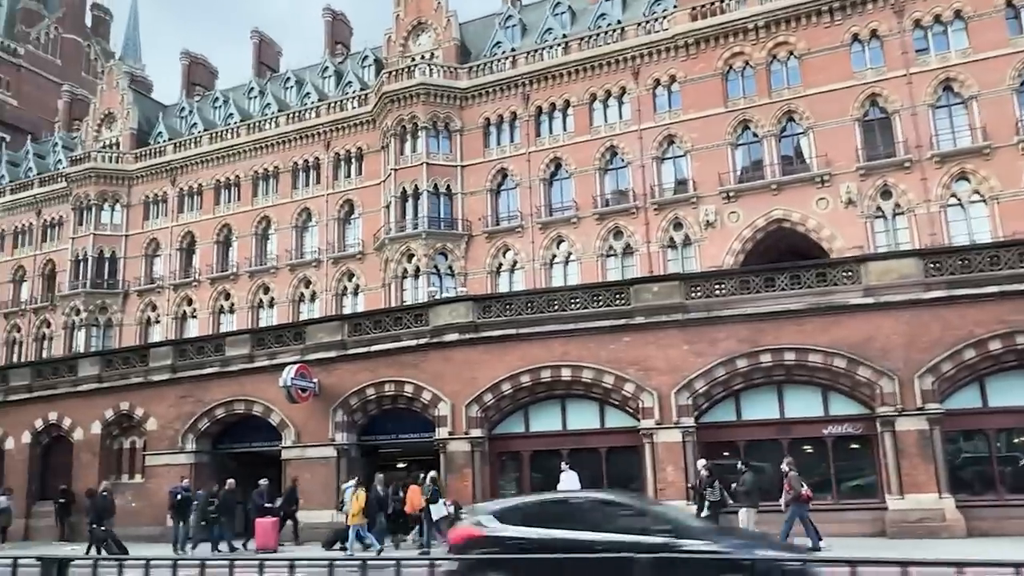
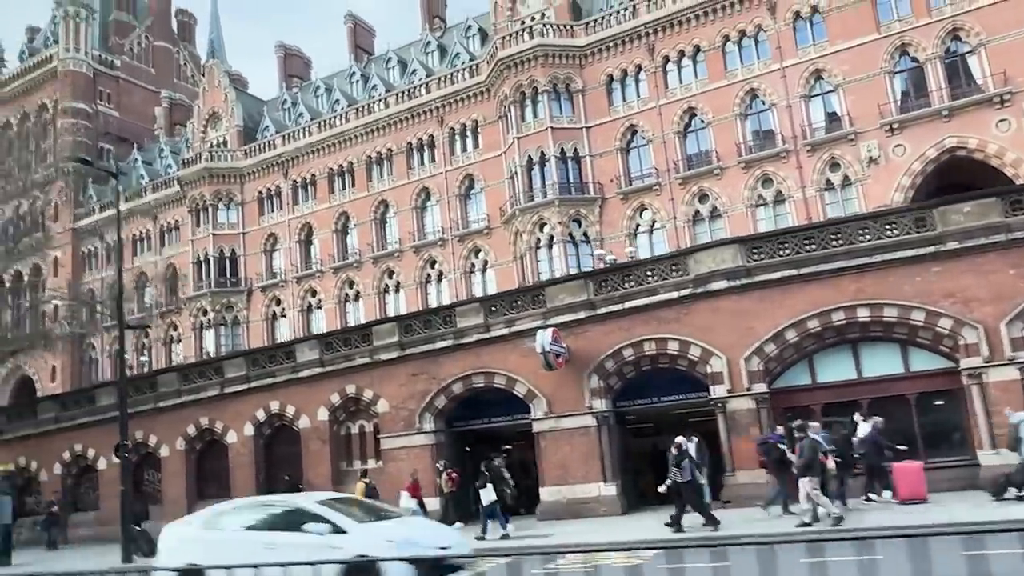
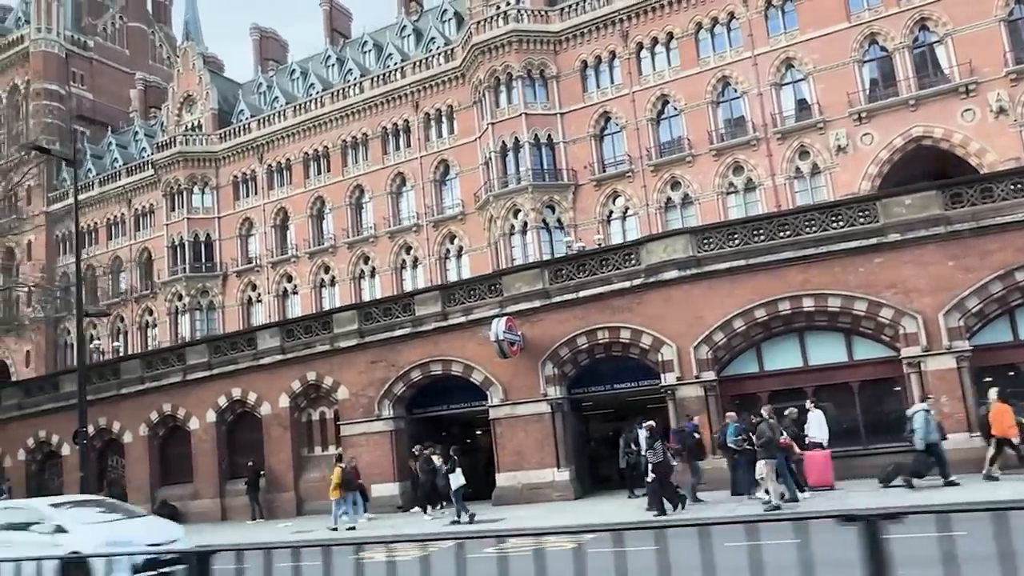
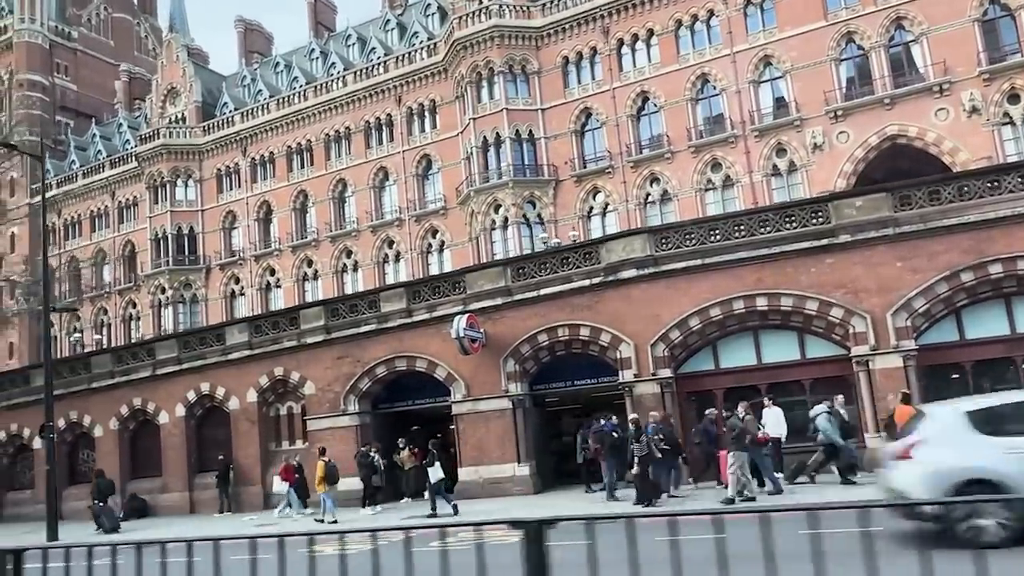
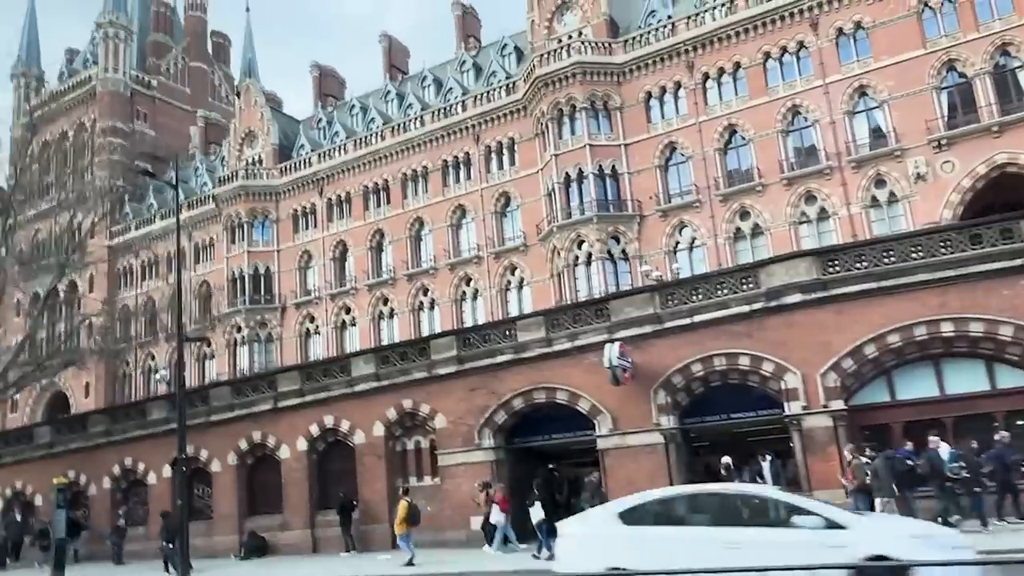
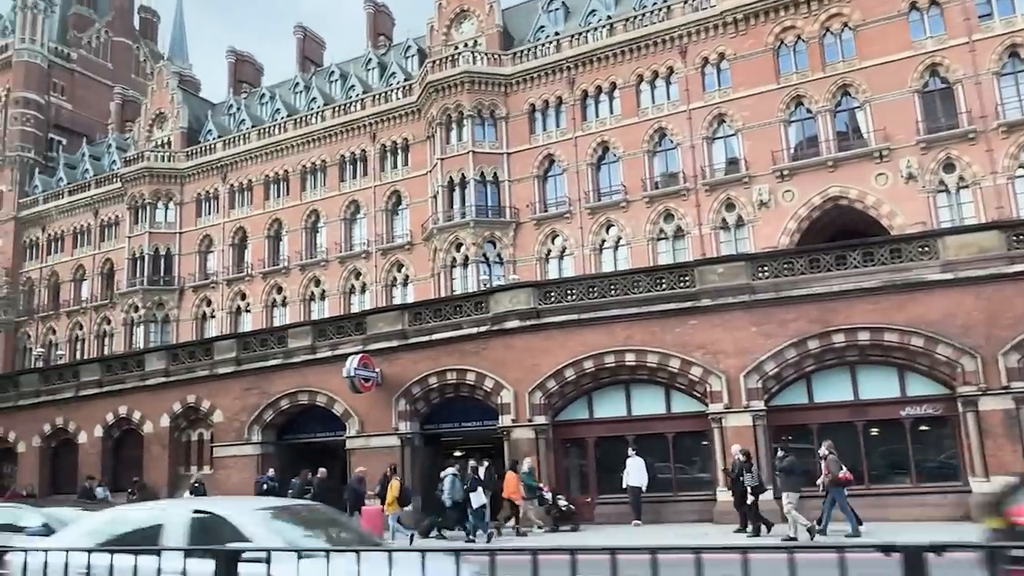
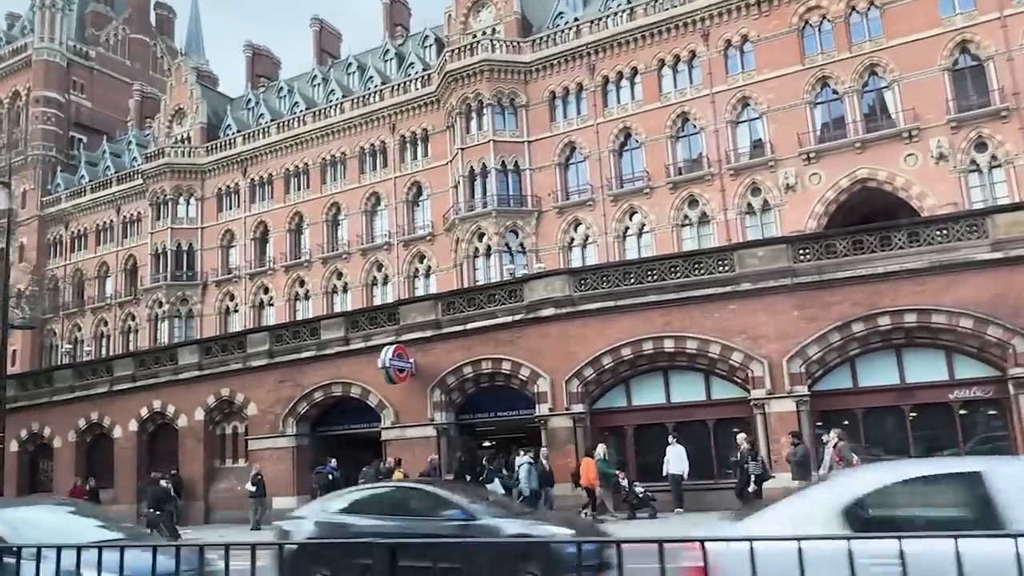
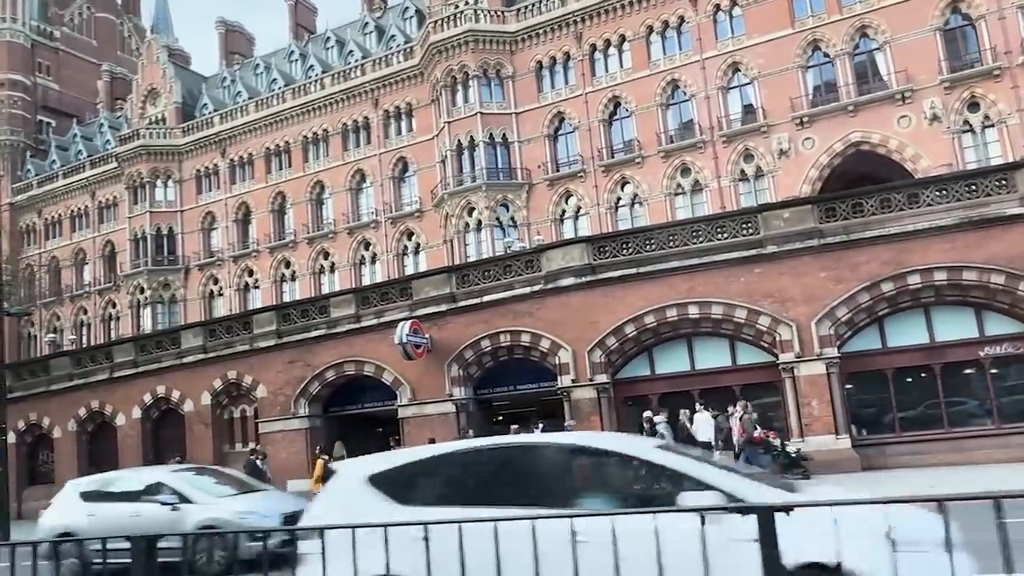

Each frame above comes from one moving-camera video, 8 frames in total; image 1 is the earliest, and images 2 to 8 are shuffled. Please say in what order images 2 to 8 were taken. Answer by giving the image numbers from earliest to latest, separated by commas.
6, 7, 8, 4, 3, 2, 5
